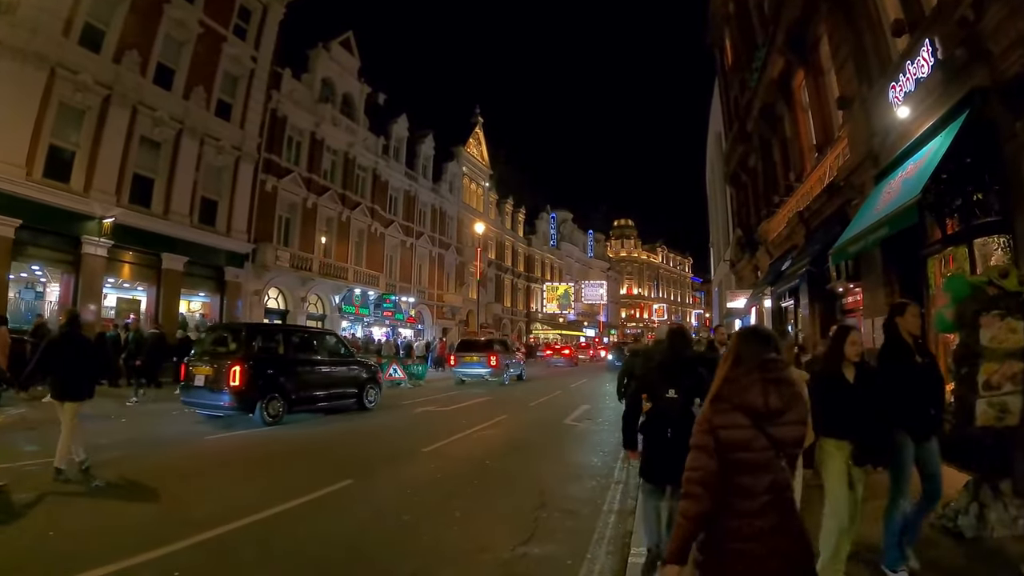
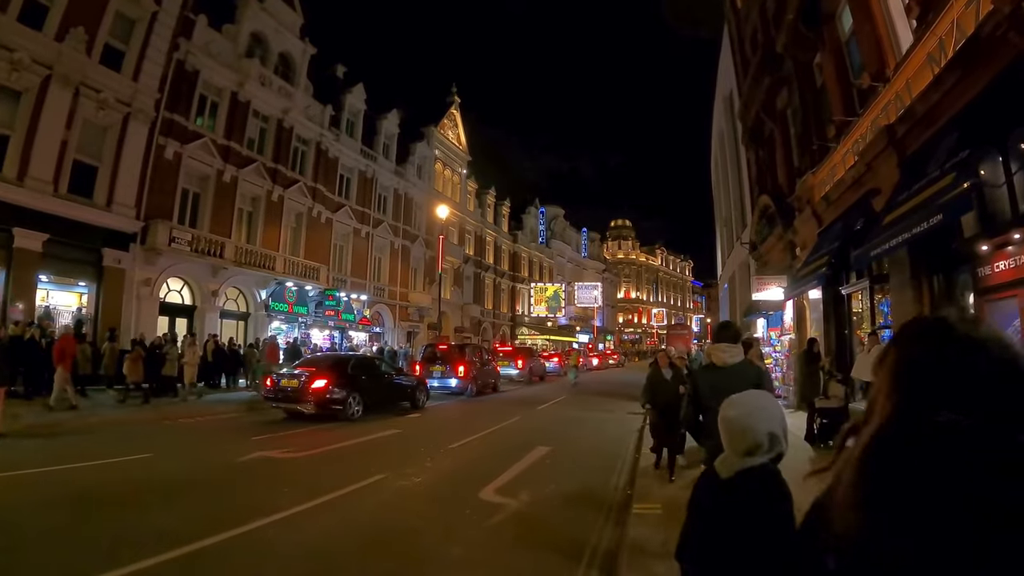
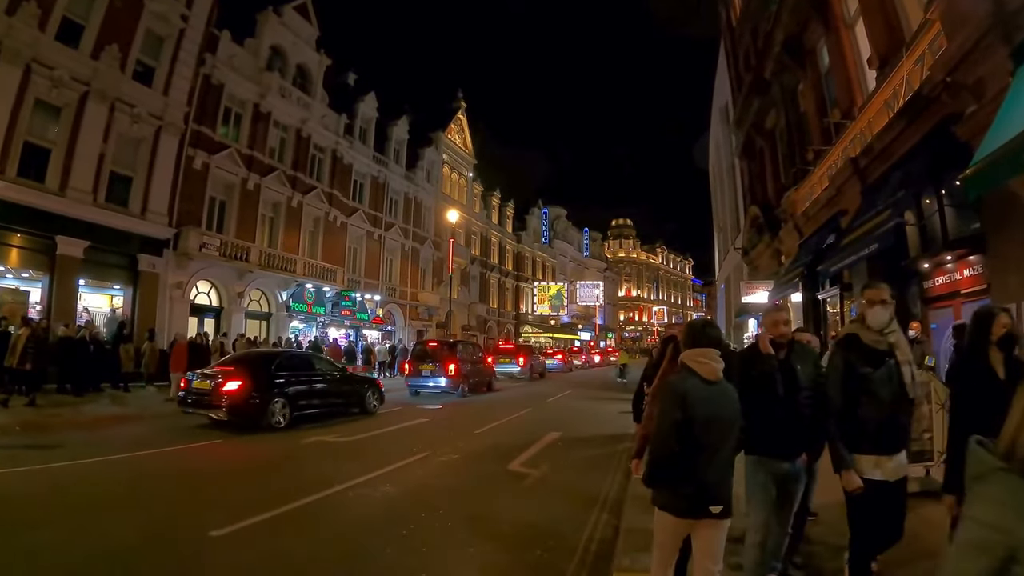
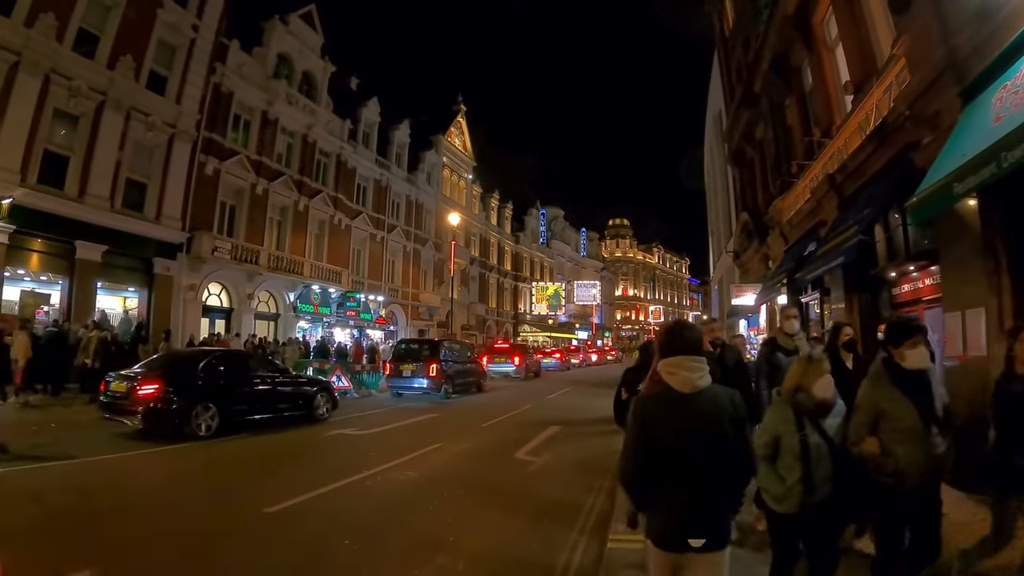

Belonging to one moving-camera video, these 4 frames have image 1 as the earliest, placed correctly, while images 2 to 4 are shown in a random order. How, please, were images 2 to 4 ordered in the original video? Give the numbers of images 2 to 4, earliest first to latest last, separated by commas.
4, 3, 2
